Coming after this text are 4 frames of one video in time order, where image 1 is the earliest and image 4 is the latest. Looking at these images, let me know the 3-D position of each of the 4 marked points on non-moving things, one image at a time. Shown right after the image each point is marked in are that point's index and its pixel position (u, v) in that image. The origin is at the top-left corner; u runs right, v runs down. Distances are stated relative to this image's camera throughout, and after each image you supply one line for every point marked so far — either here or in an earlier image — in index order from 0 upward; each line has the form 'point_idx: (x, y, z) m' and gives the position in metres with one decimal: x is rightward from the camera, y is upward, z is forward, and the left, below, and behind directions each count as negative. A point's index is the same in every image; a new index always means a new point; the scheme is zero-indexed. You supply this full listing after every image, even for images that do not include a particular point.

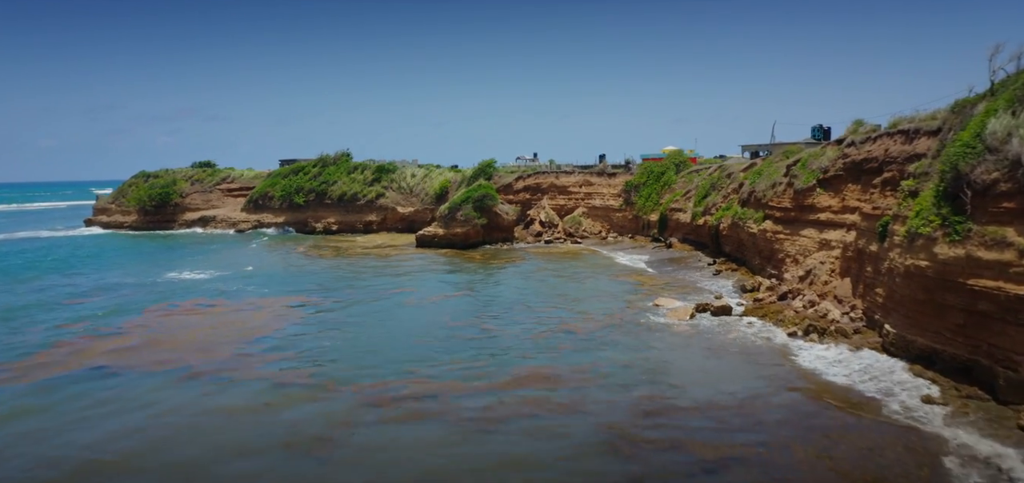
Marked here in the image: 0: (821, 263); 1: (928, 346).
0: (+8.2, -0.6, +19.2) m
1: (+7.6, -1.9, +13.2) m
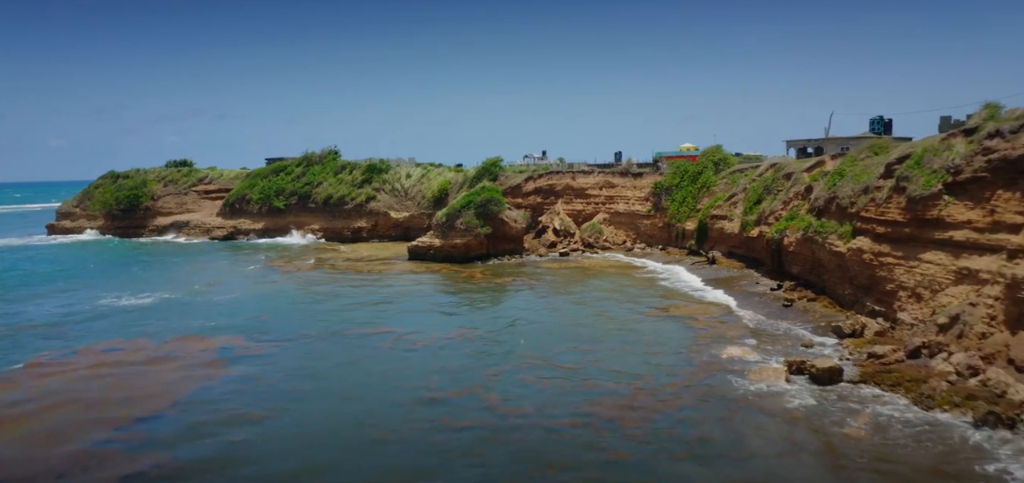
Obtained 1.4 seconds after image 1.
0: (+8.4, -1.2, +13.3) m
1: (+7.8, -2.5, +7.4) m
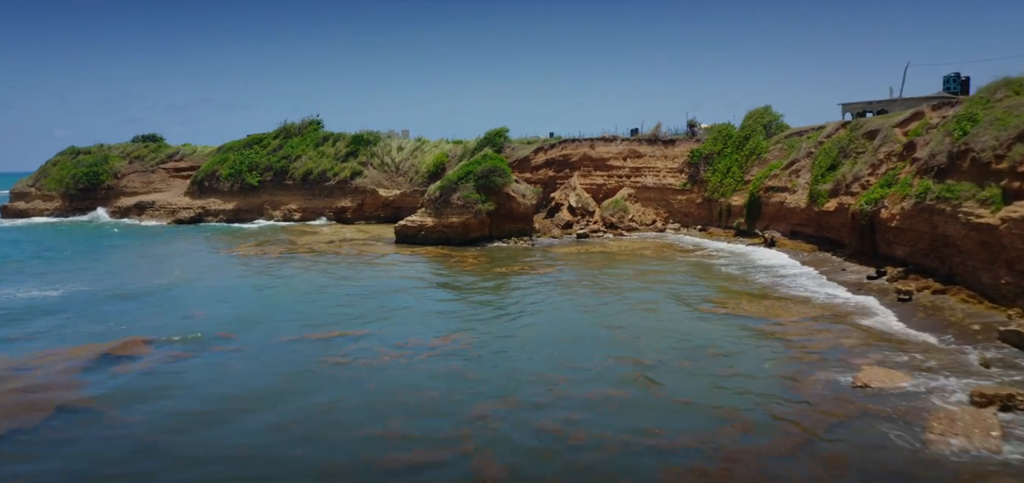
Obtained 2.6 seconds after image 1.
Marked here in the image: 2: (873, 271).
0: (+8.6, -0.6, +7.8) m
1: (+7.9, -2.1, +1.9) m
2: (+8.3, -0.7, +16.6) m
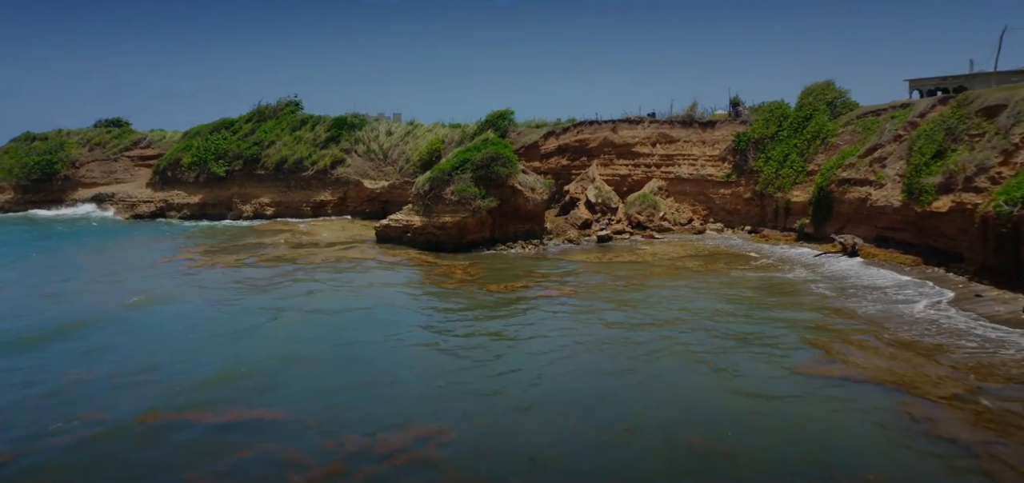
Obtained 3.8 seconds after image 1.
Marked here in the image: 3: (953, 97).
0: (+8.7, -1.1, +3.0) m
1: (+8.0, -2.6, -2.9) m
2: (+8.5, -1.0, +11.8) m
3: (+10.6, +3.4, +17.4) m
